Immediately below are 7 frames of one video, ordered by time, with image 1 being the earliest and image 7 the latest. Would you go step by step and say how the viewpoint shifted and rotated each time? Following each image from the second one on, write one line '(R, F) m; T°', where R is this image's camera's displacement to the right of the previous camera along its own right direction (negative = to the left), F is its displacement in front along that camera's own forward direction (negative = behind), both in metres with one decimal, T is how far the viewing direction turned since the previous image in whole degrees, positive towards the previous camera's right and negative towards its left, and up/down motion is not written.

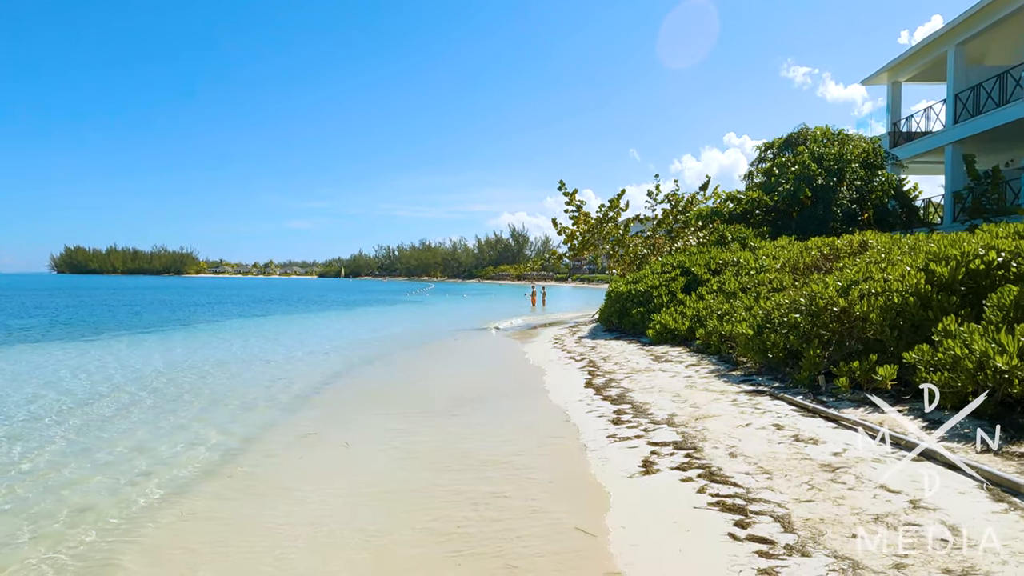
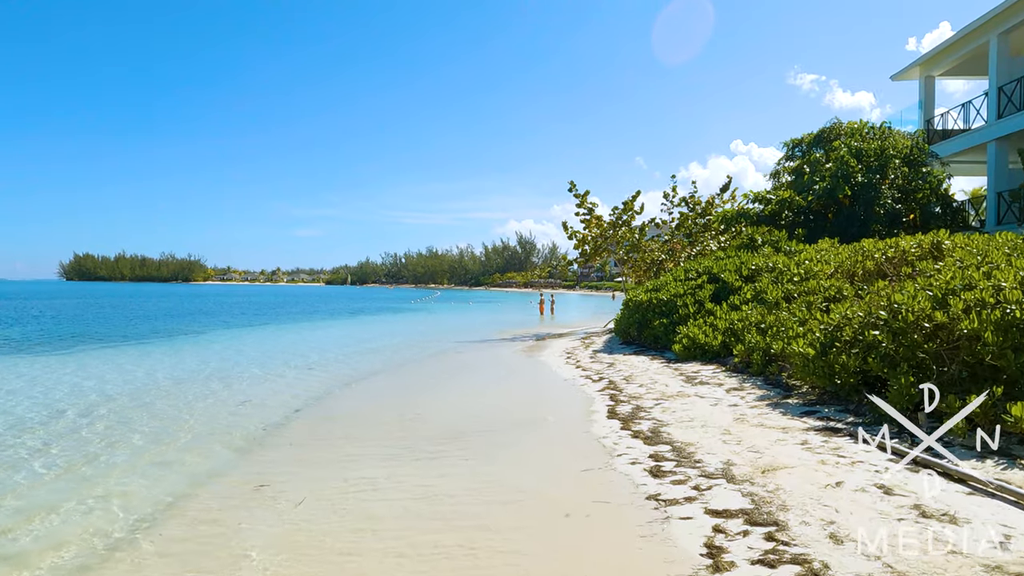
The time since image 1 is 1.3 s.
(0.0, +1.6) m; -1°
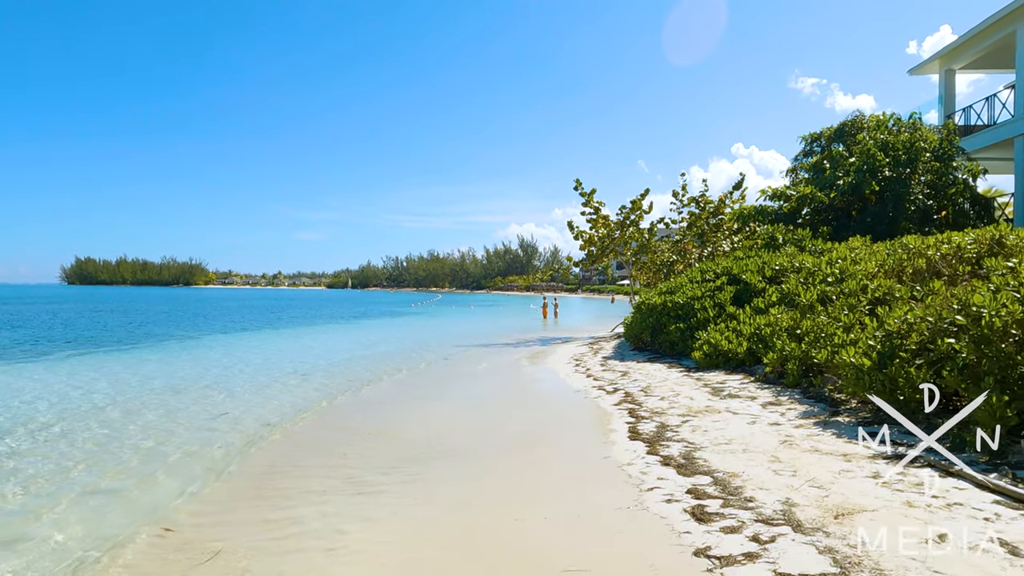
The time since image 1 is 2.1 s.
(-0.1, +1.0) m; 0°
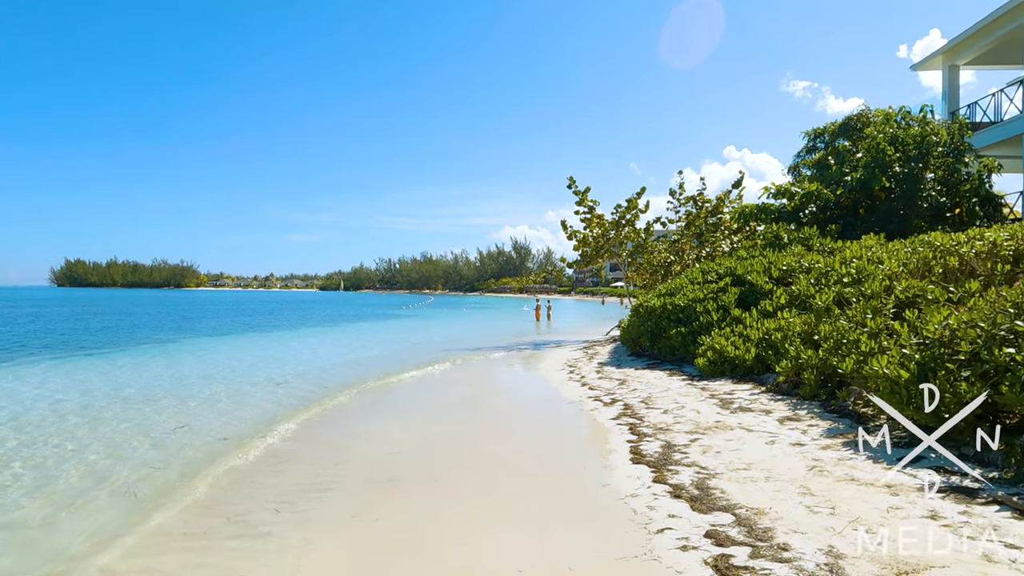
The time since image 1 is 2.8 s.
(+0.1, +0.8) m; +1°
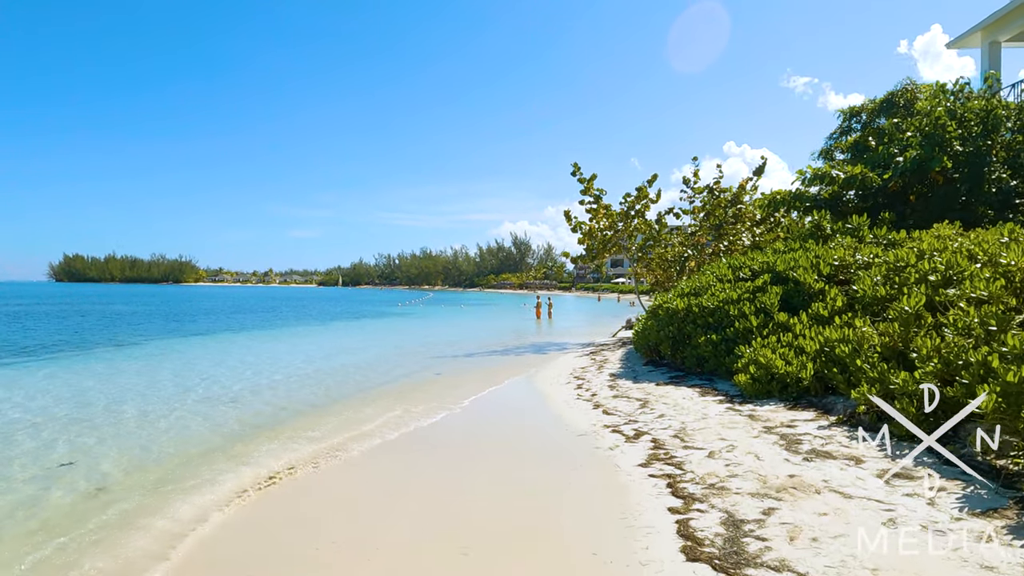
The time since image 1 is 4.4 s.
(+0.1, +2.0) m; 0°
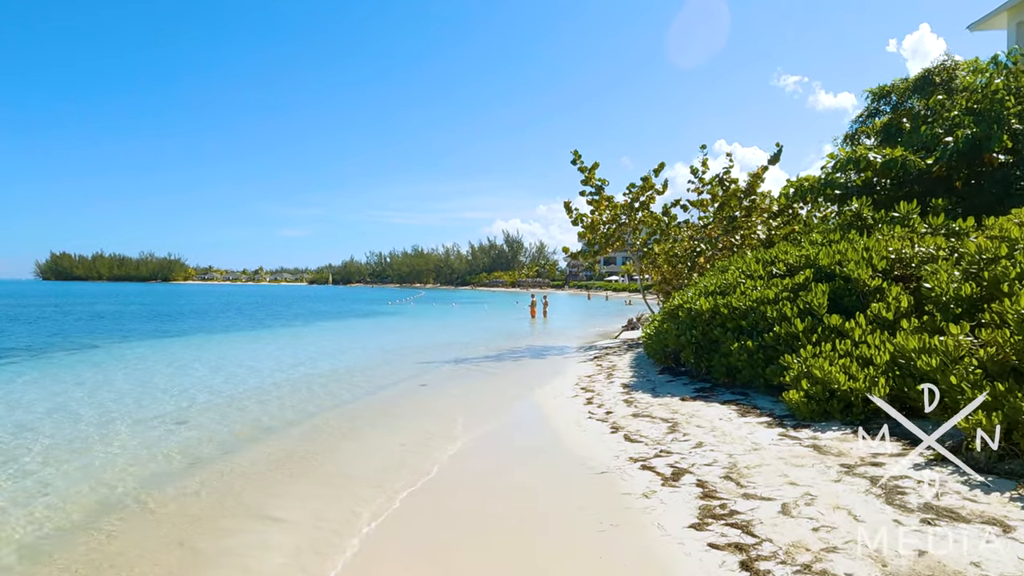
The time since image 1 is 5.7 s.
(-0.1, +1.5) m; +1°
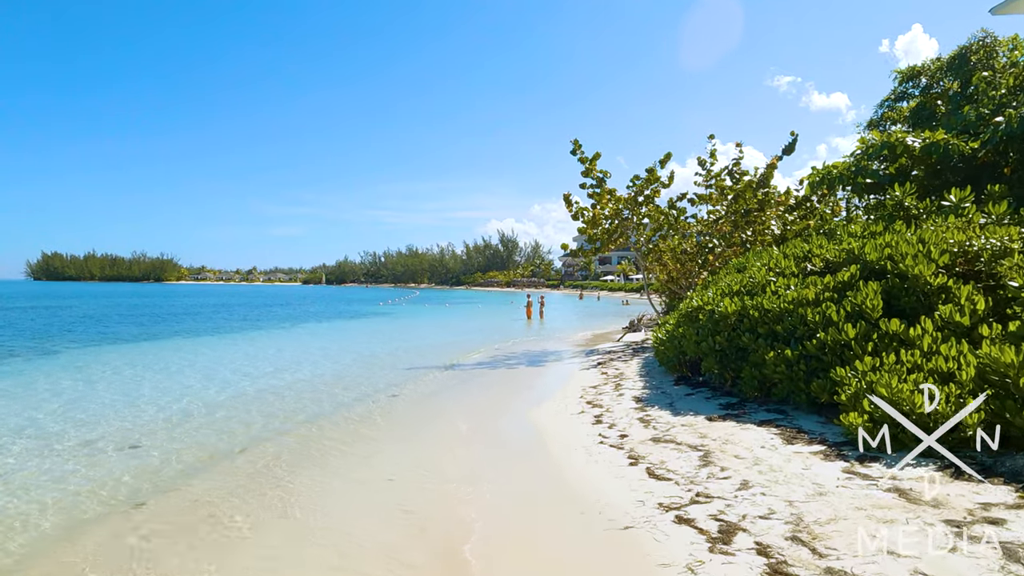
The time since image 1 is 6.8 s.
(0.0, +1.3) m; 0°
